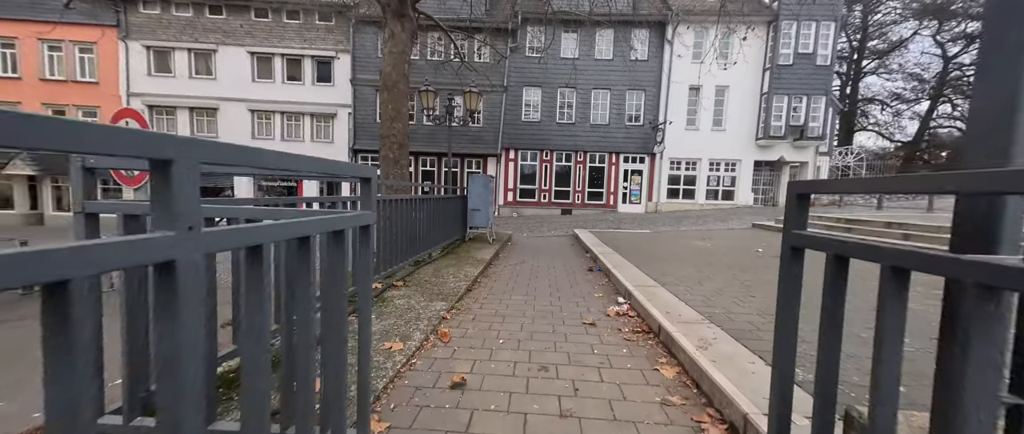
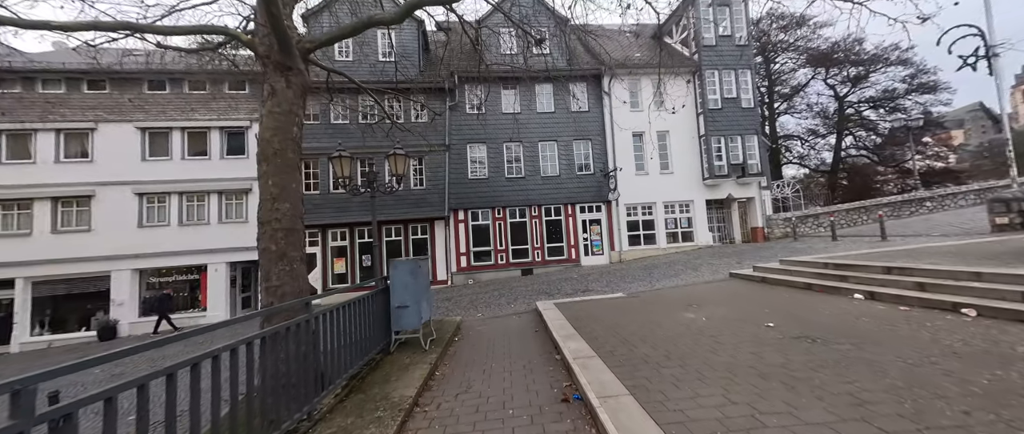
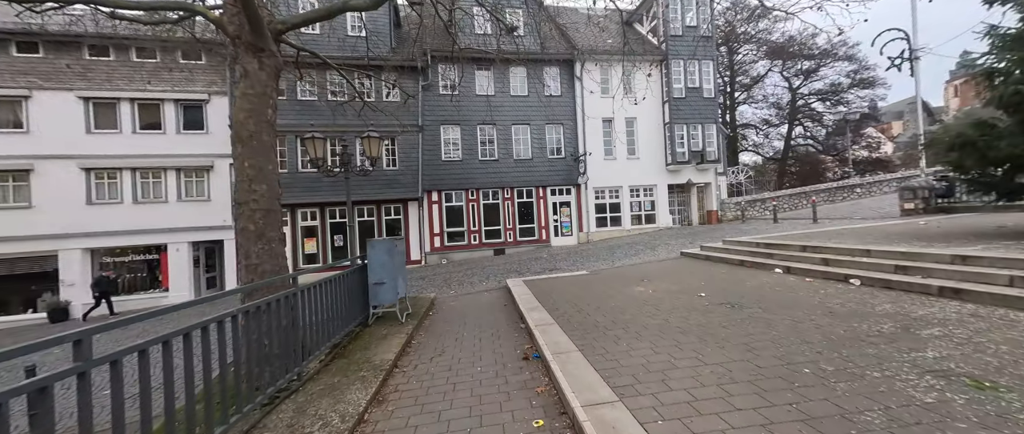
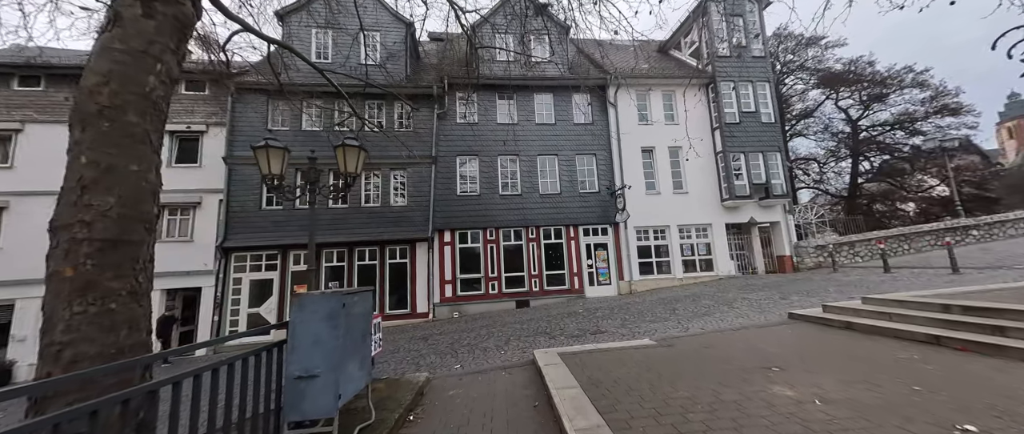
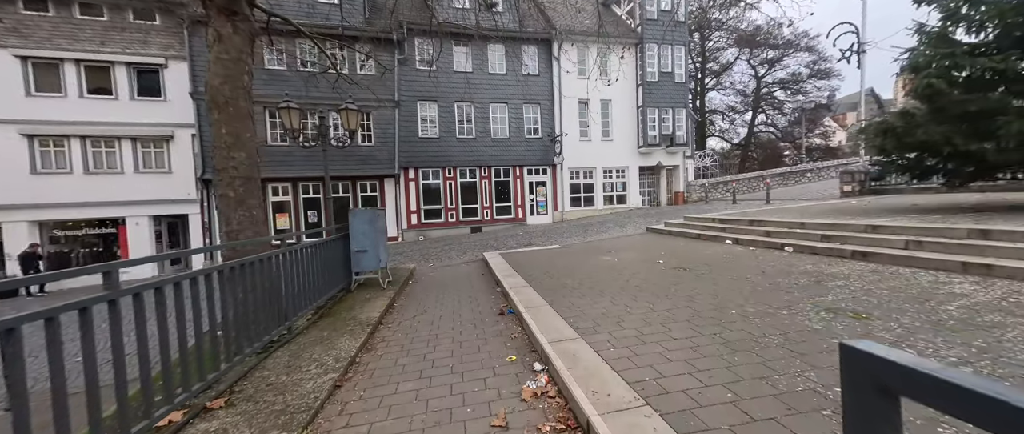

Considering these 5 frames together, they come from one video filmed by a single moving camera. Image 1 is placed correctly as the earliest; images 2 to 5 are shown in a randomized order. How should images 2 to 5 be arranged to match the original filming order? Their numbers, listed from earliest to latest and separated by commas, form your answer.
5, 3, 2, 4
